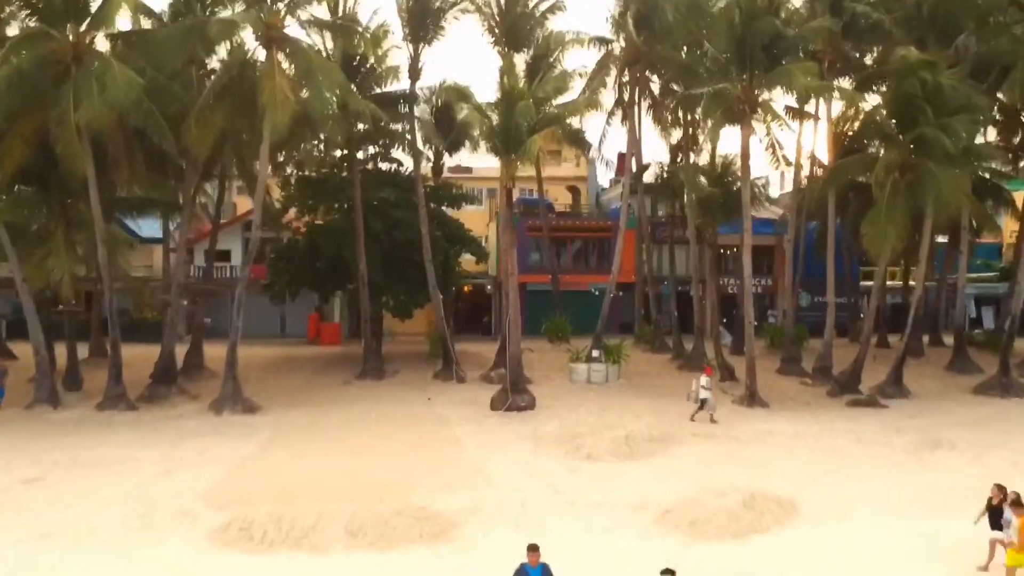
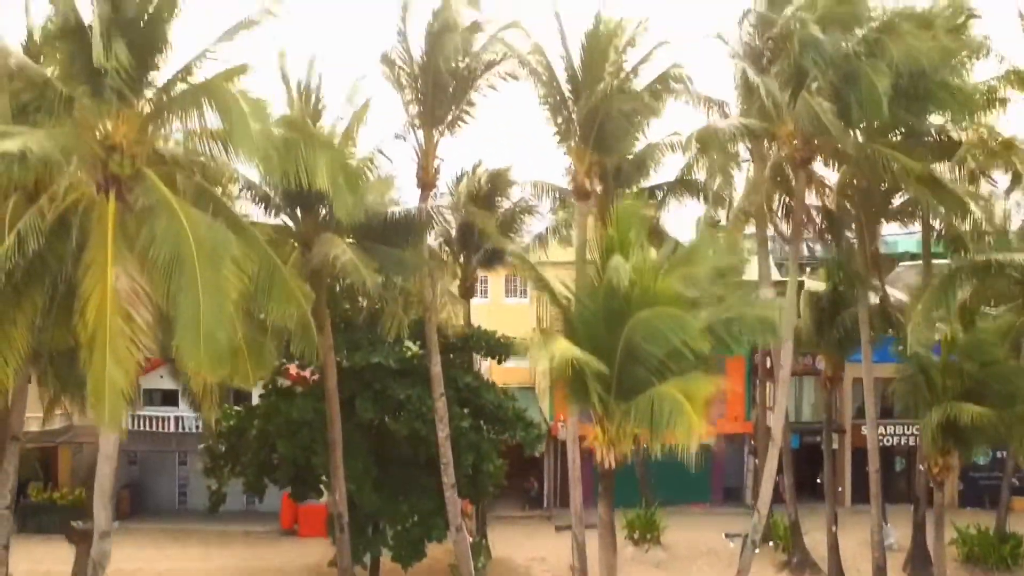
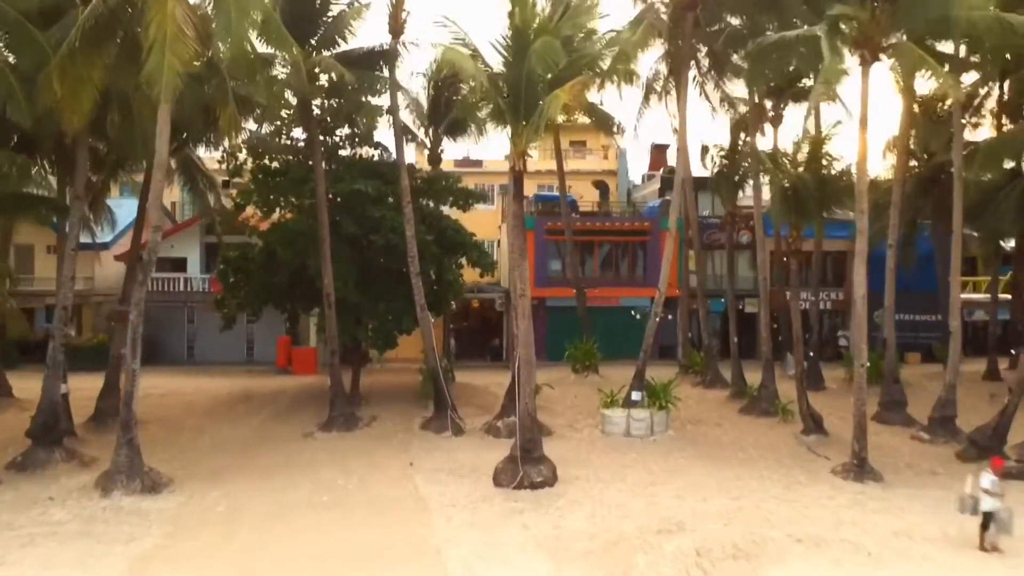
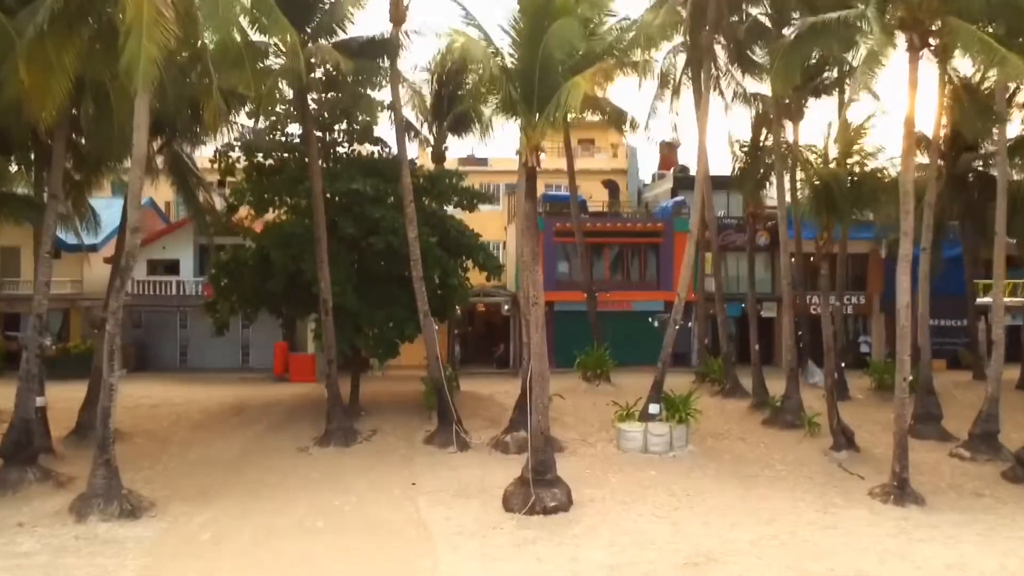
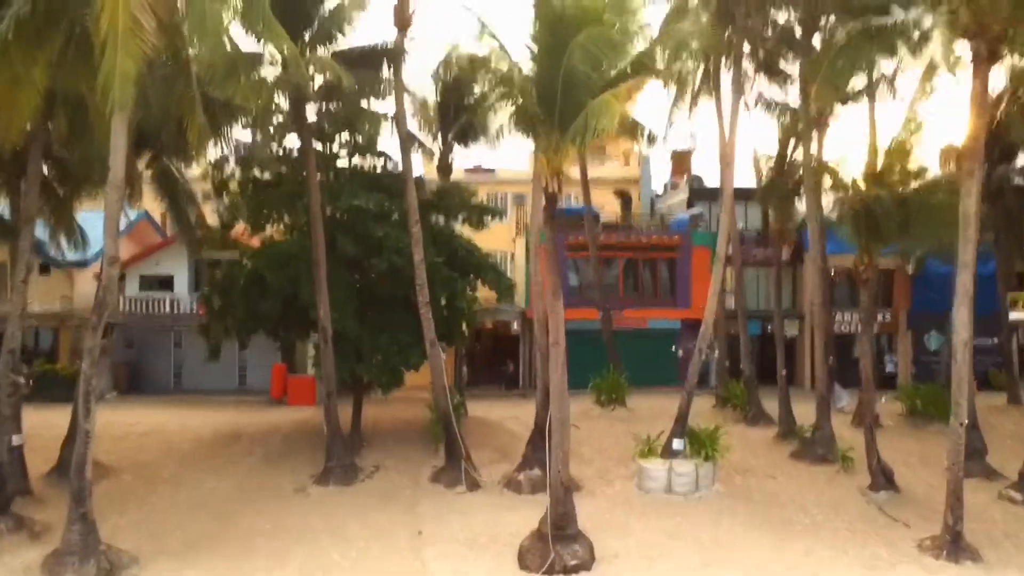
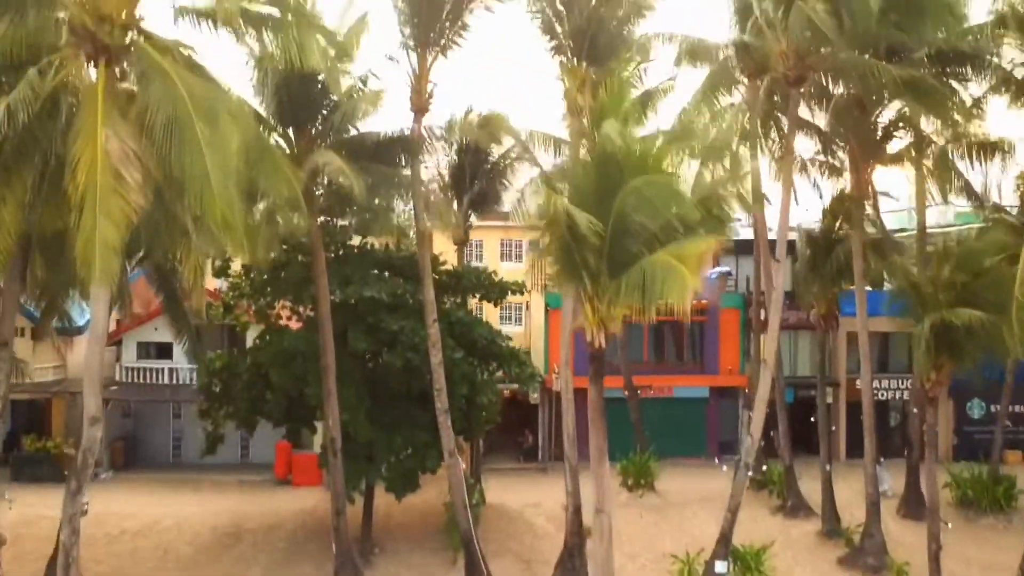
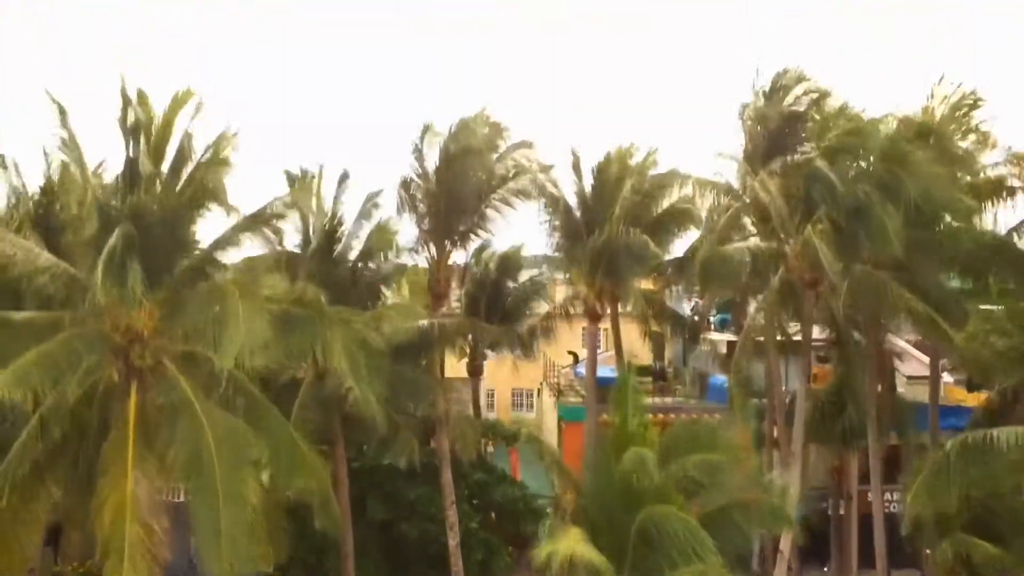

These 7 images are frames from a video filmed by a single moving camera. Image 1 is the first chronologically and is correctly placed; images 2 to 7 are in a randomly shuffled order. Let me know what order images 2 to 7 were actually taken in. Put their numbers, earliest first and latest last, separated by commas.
3, 4, 5, 6, 2, 7
